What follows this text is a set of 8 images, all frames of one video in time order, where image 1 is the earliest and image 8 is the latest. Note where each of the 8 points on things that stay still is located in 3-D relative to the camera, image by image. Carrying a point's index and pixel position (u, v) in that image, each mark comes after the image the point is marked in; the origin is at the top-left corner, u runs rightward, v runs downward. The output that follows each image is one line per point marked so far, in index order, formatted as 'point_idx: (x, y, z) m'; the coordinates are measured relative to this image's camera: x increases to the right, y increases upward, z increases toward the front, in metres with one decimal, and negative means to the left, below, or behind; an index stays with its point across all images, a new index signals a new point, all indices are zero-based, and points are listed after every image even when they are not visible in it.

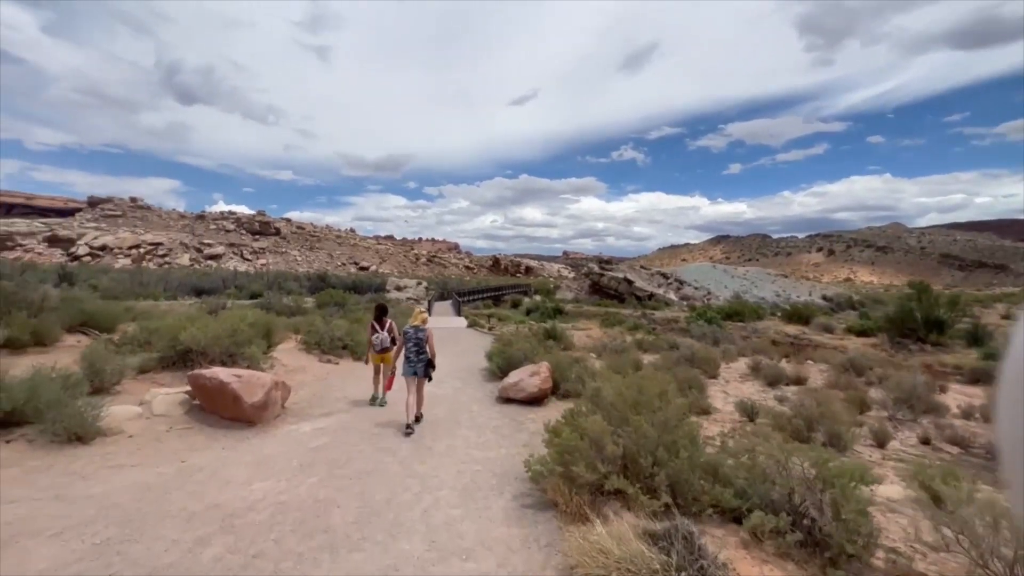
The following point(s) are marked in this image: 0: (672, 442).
0: (+1.7, -1.7, +4.9) m
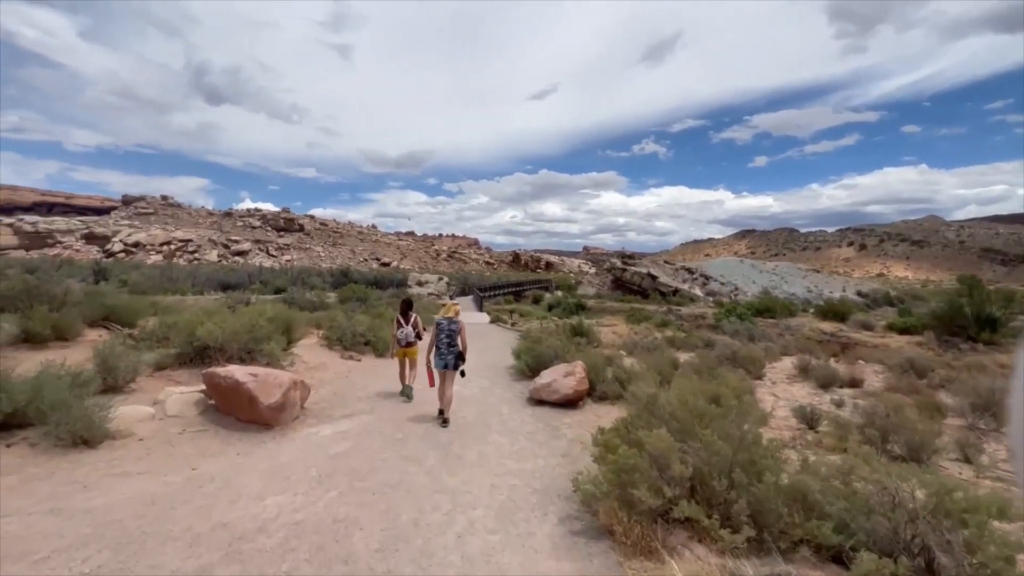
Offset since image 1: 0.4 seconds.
0: (+2.2, -1.6, +4.1) m
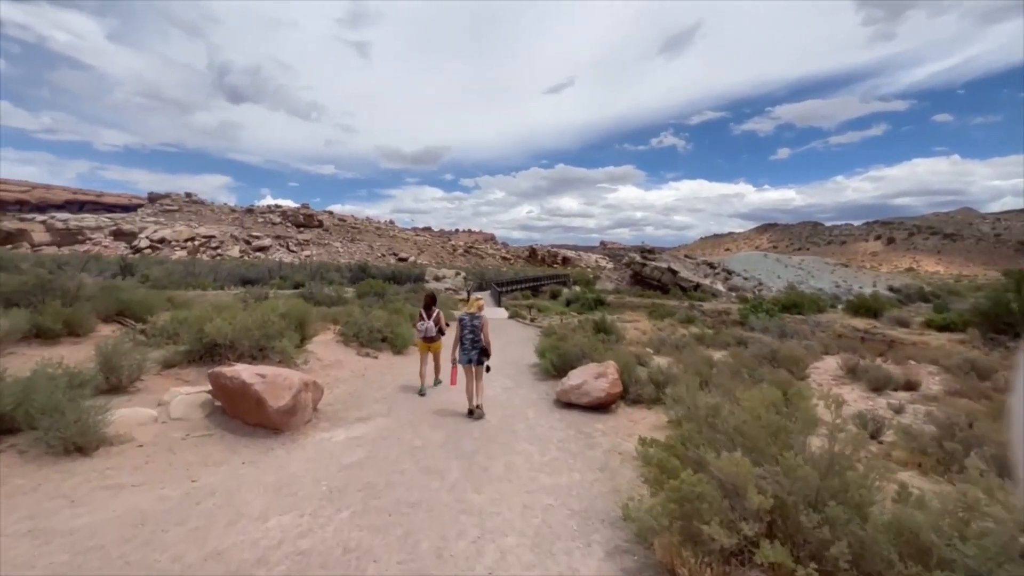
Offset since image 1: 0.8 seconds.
0: (+2.5, -1.5, +3.4) m
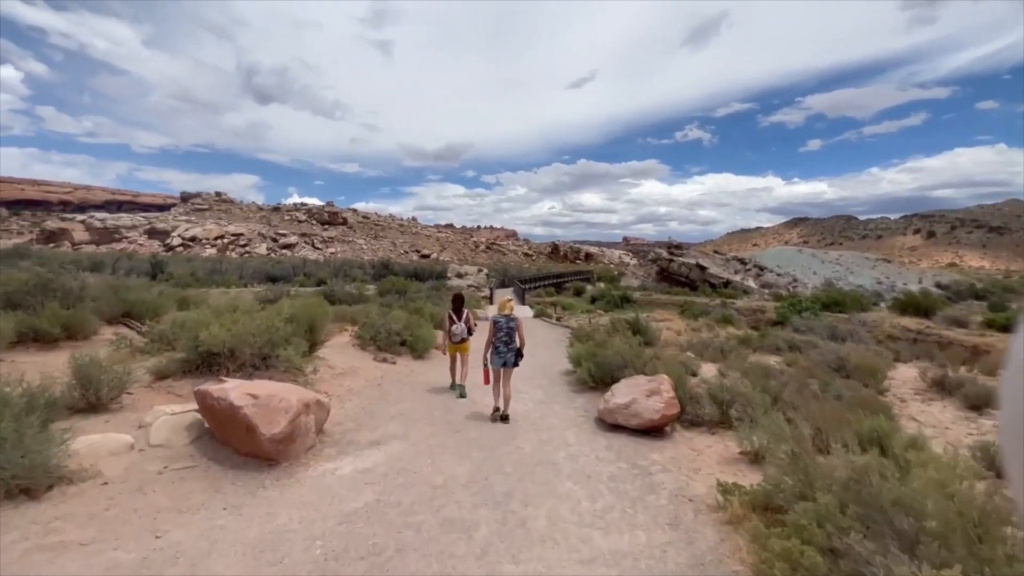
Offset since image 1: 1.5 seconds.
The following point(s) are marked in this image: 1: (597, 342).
0: (+2.8, -1.6, +2.1) m
1: (+2.2, -1.4, +11.4) m
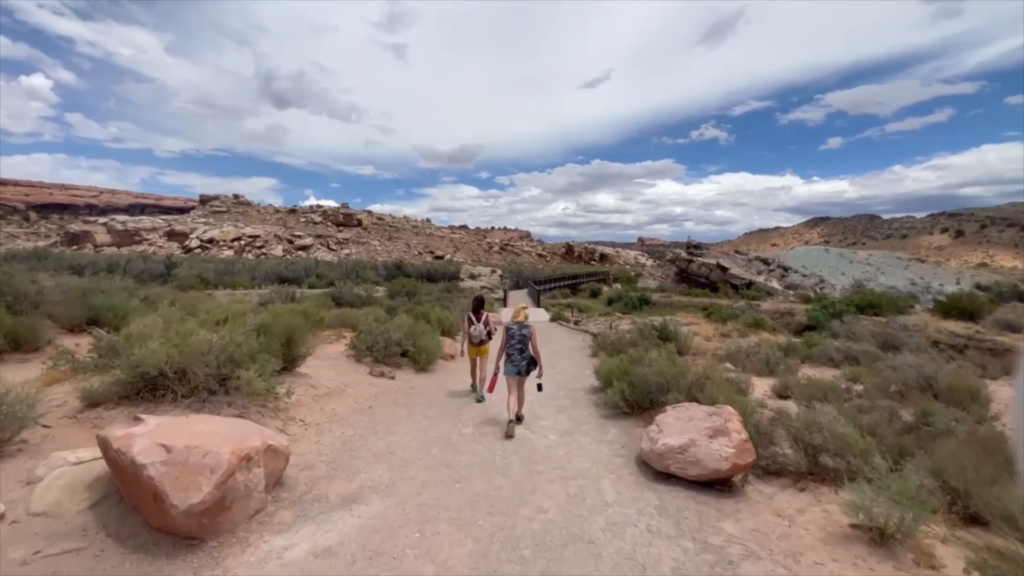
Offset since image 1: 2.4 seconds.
0: (+2.9, -1.6, +0.3) m
1: (+2.5, -1.5, +9.7) m
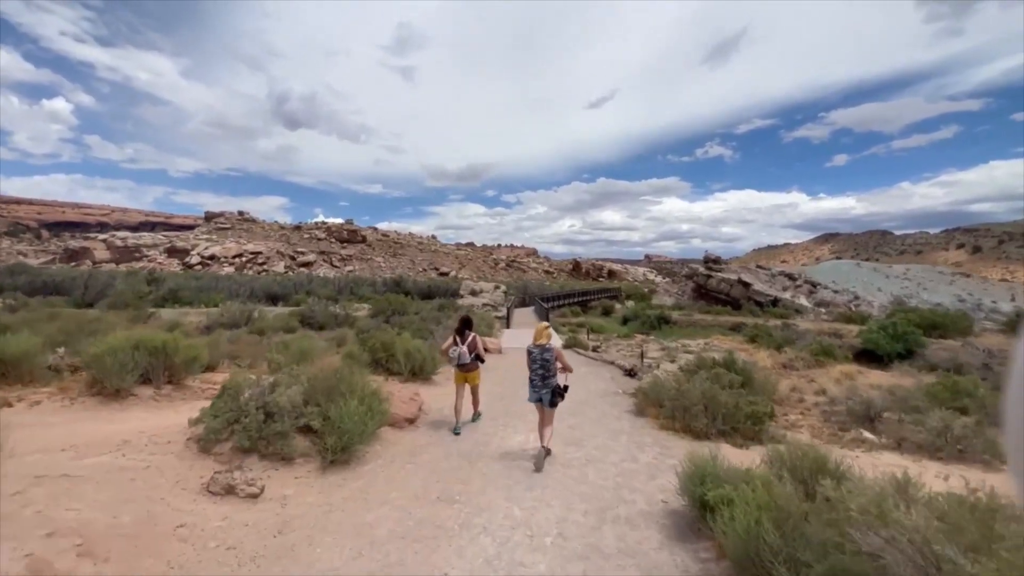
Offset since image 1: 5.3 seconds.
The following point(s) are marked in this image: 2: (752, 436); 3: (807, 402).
0: (+2.7, -1.5, -5.1) m
1: (+2.4, -1.7, +4.3) m
2: (+4.3, -2.7, +8.2) m
3: (+7.7, -2.7, +11.6) m
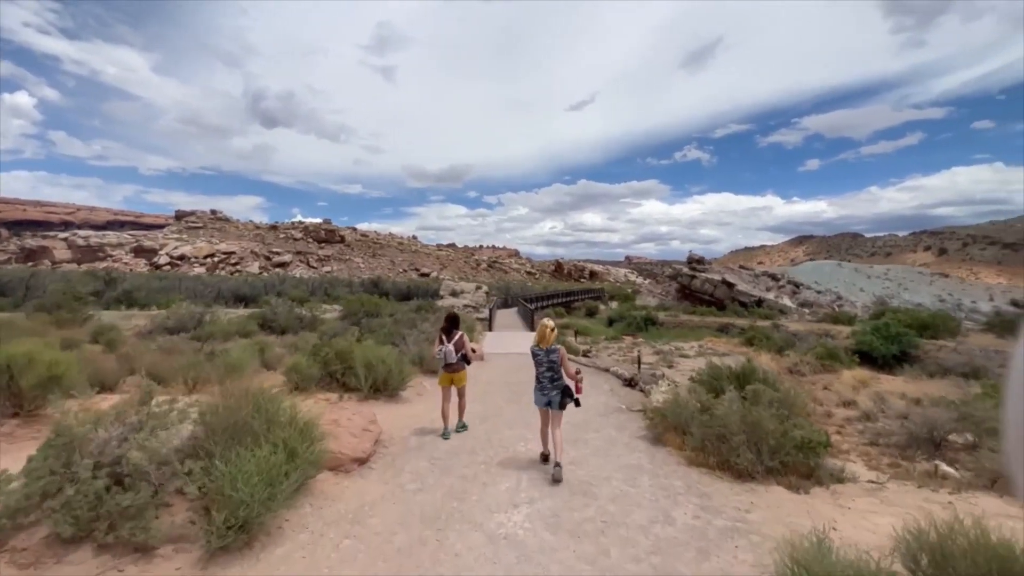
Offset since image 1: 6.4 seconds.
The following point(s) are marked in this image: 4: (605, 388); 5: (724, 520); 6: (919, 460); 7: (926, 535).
0: (+3.0, -1.4, -6.9) m
1: (+2.4, -1.6, +2.4) m
2: (+4.1, -2.6, +6.3) m
3: (+7.3, -2.6, +9.9) m
4: (+2.4, -2.6, +12.0) m
5: (+2.3, -2.5, +4.9) m
6: (+6.5, -2.5, +7.2) m
7: (+3.3, -1.7, +3.3) m
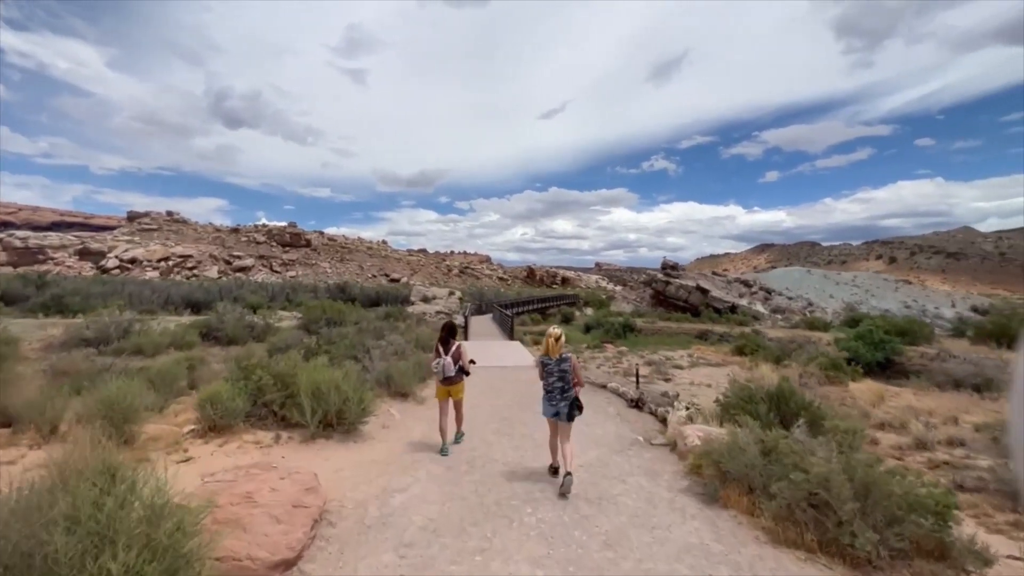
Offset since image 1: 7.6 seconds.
0: (+3.9, -1.2, -8.8) m
1: (+2.7, -1.5, +0.5) m
2: (+4.2, -2.6, +4.5) m
3: (+7.2, -2.7, +8.2) m
4: (+2.2, -2.7, +10.0) m
5: (+2.5, -2.5, +2.9) m
6: (+6.6, -2.6, +5.5) m
7: (+3.5, -1.6, +1.4) m
